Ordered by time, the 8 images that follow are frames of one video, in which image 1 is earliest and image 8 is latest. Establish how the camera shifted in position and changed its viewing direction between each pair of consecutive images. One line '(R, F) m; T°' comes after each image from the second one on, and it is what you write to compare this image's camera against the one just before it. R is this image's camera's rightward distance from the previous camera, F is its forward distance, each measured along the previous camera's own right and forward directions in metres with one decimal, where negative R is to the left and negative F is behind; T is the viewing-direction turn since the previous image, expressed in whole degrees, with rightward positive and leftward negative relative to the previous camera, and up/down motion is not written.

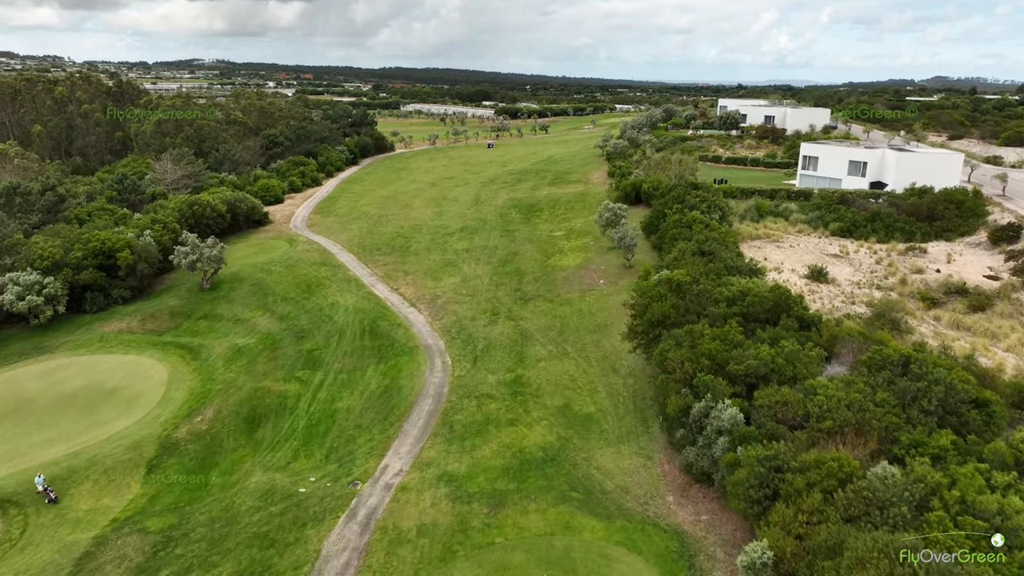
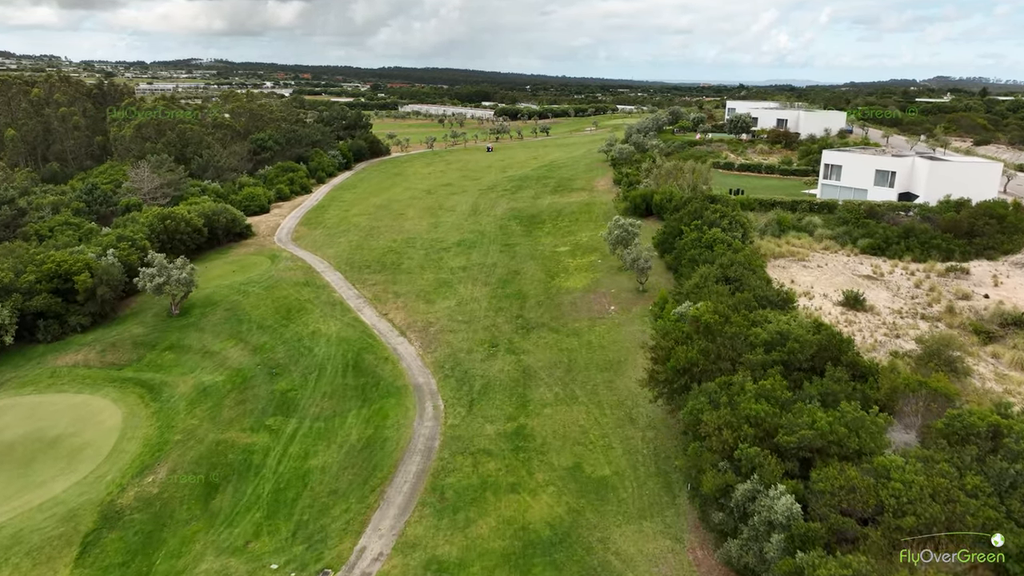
(0.0, +3.2) m; 0°
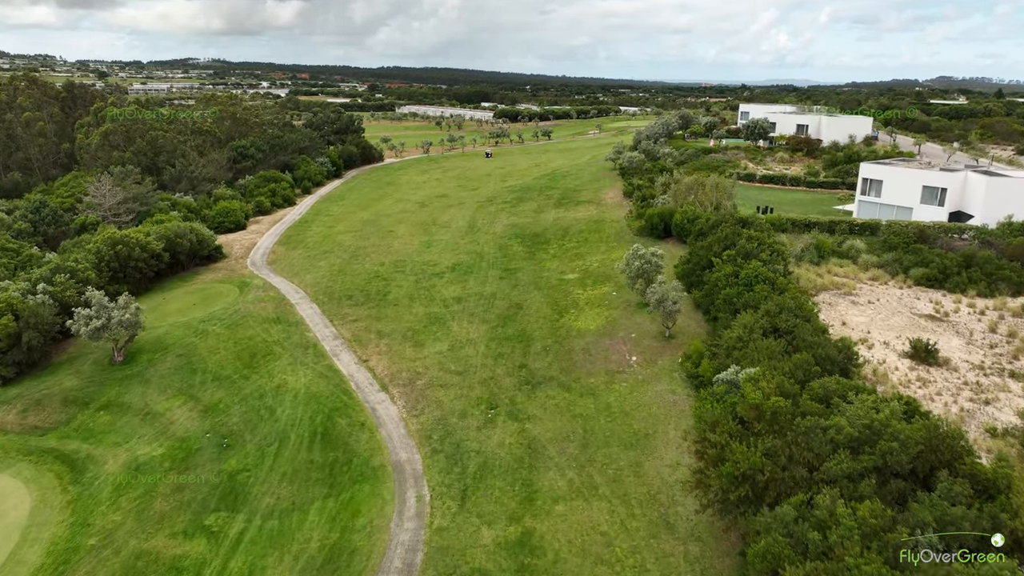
(-0.1, +4.7) m; 0°
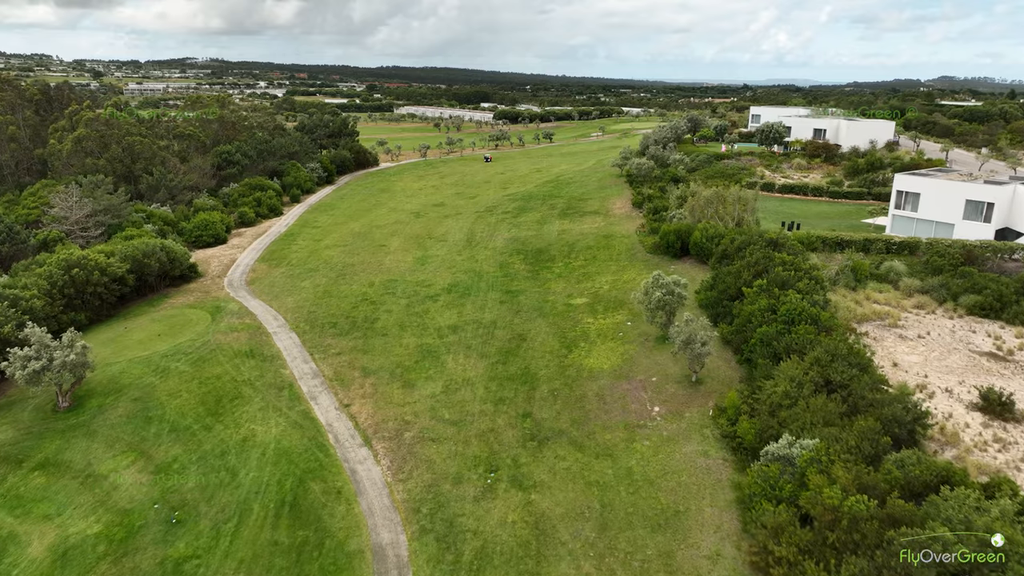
(-0.1, +3.4) m; 0°
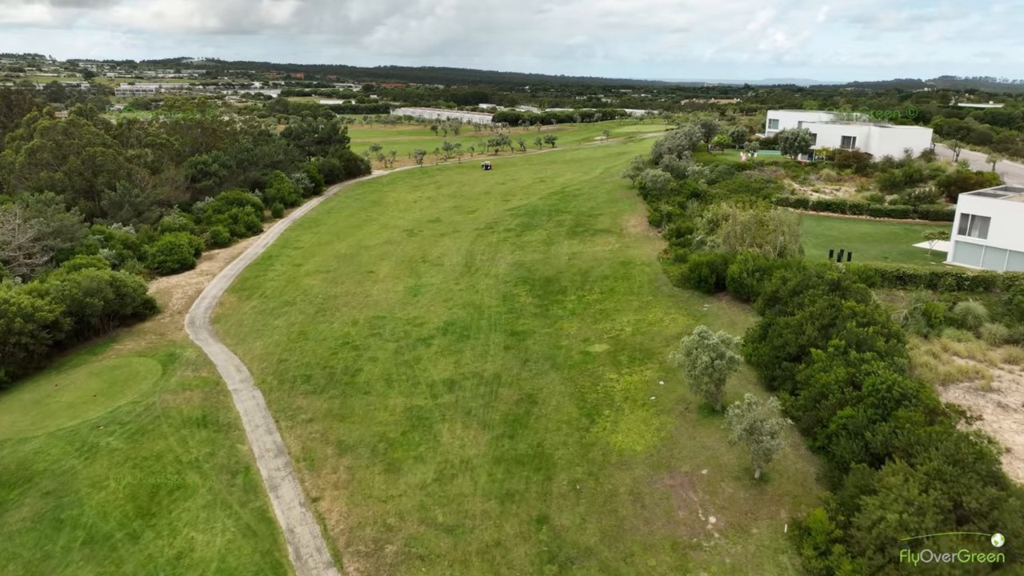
(-0.3, +4.9) m; 0°
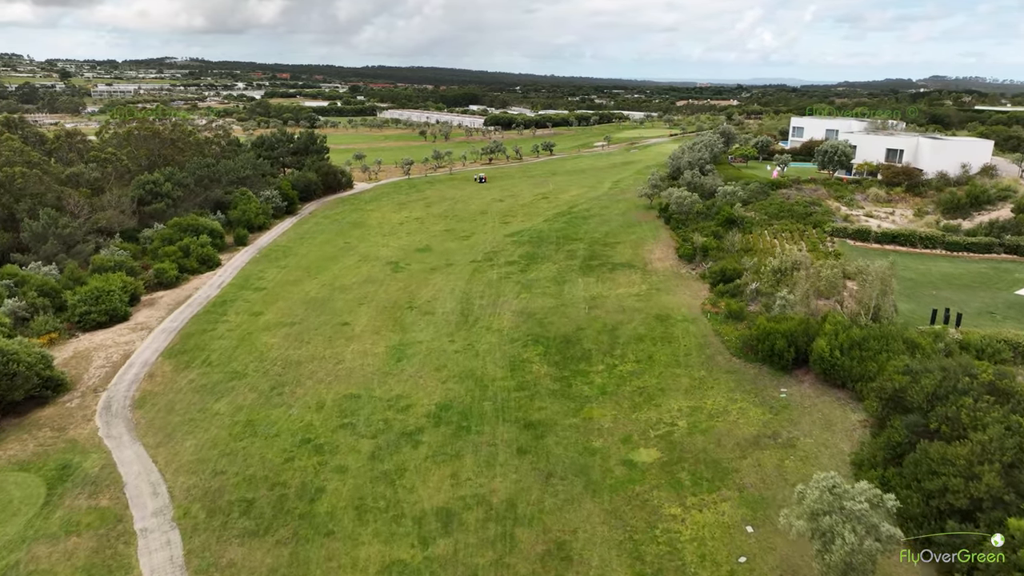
(-0.8, +7.1) m; +1°
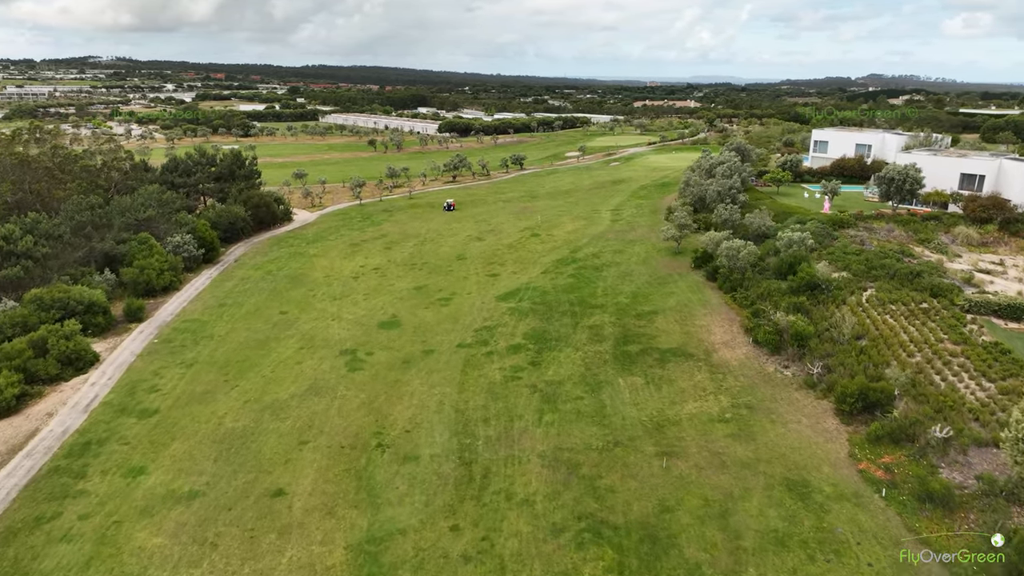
(-2.2, +11.3) m; +4°
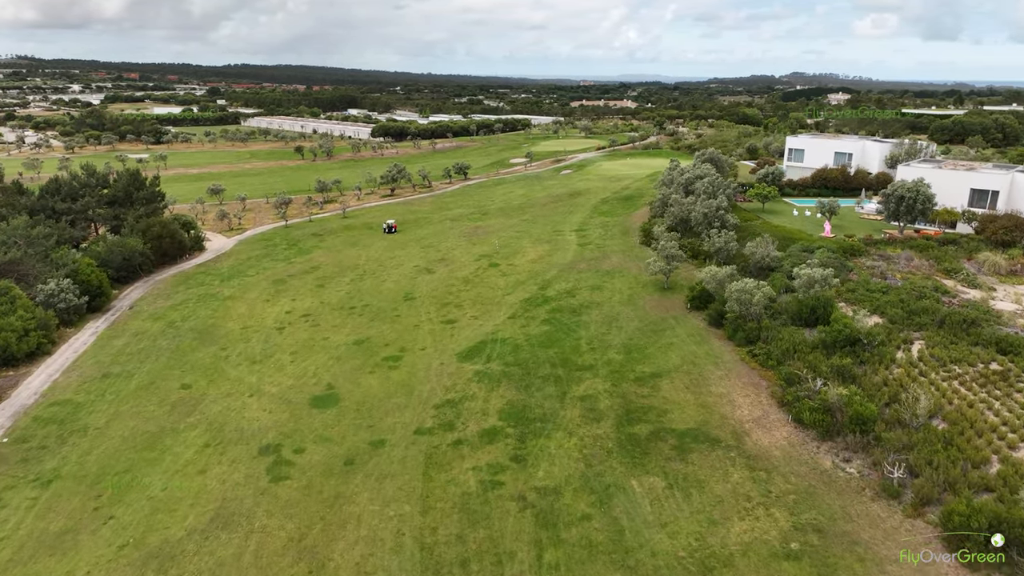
(-1.1, +6.5) m; +5°
